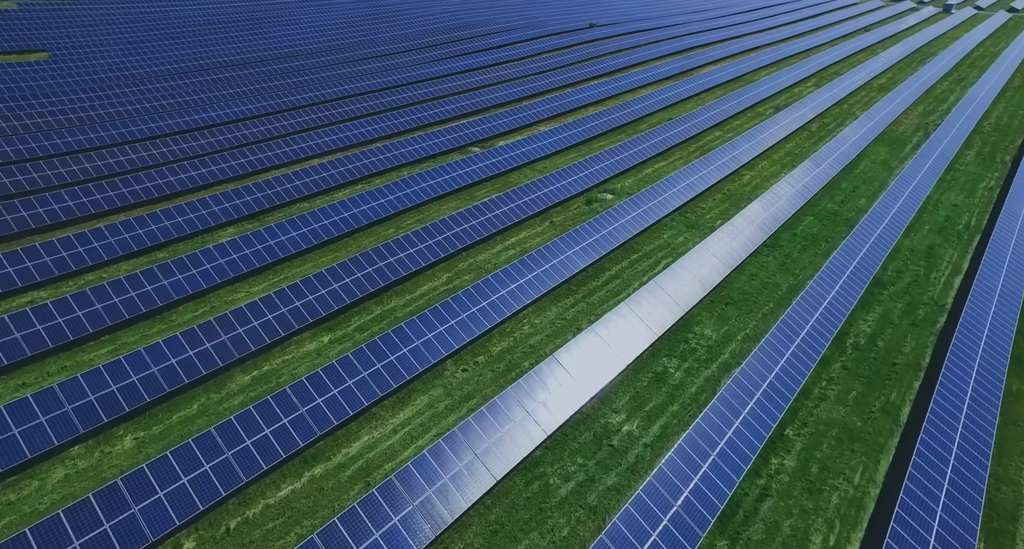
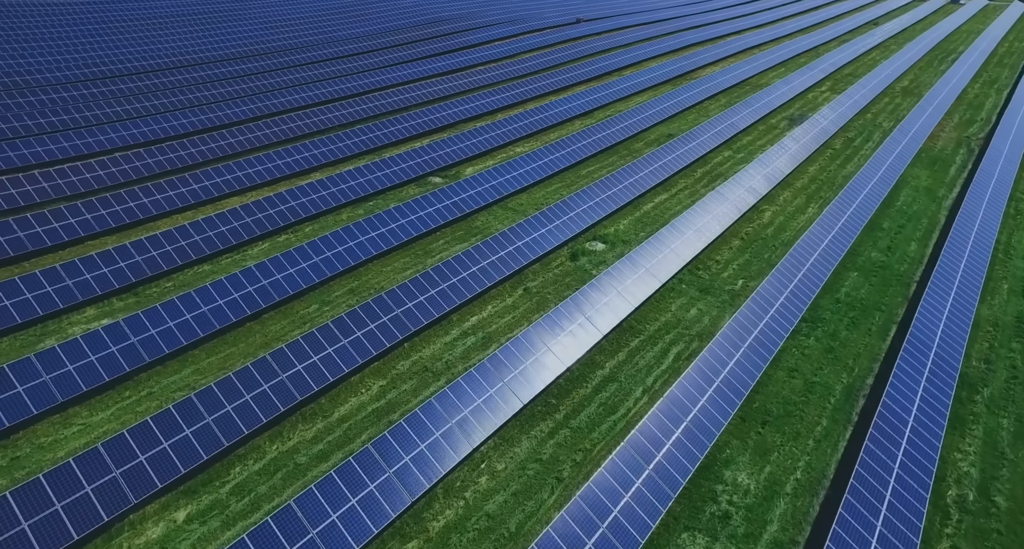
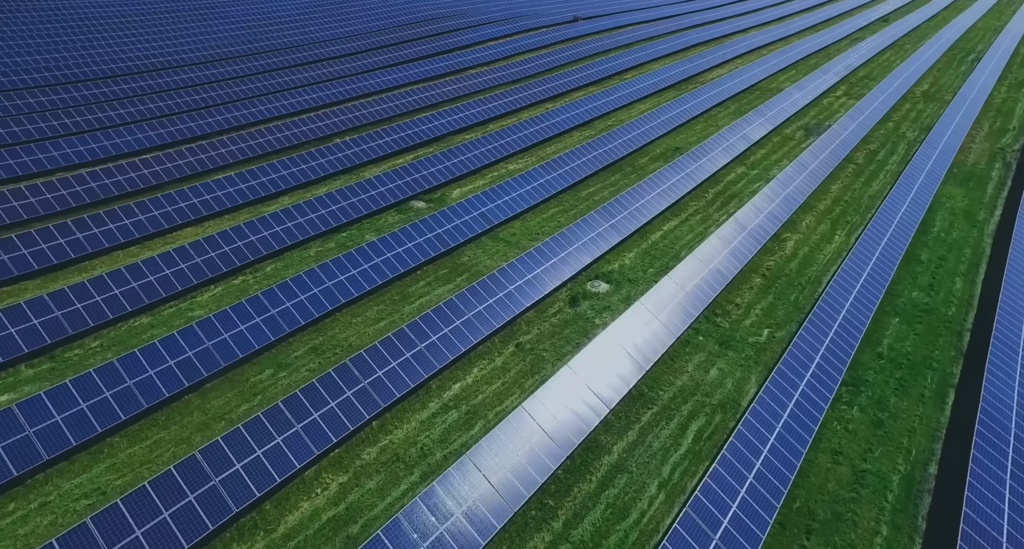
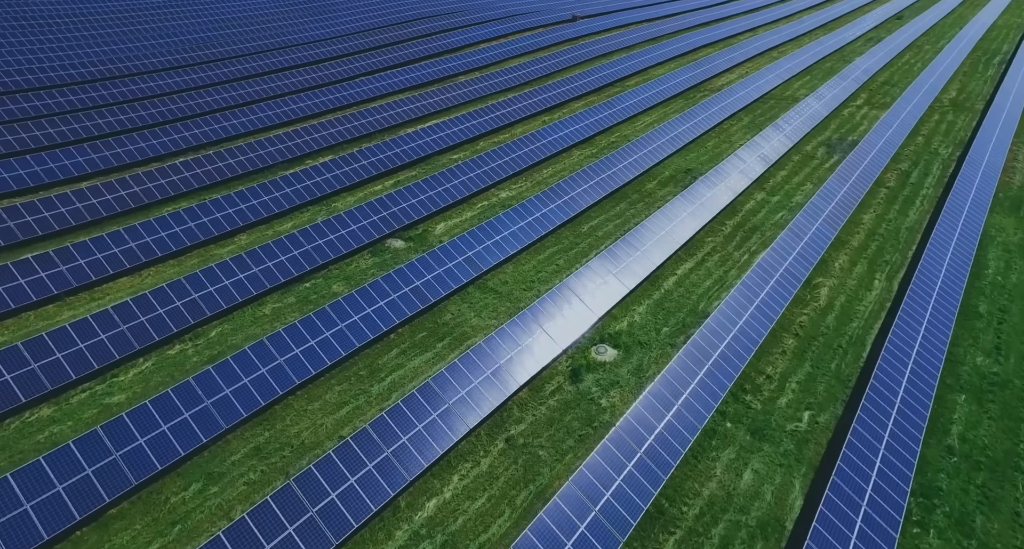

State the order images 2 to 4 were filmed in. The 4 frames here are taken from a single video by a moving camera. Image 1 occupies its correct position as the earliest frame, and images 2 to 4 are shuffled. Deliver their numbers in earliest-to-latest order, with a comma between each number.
2, 3, 4
